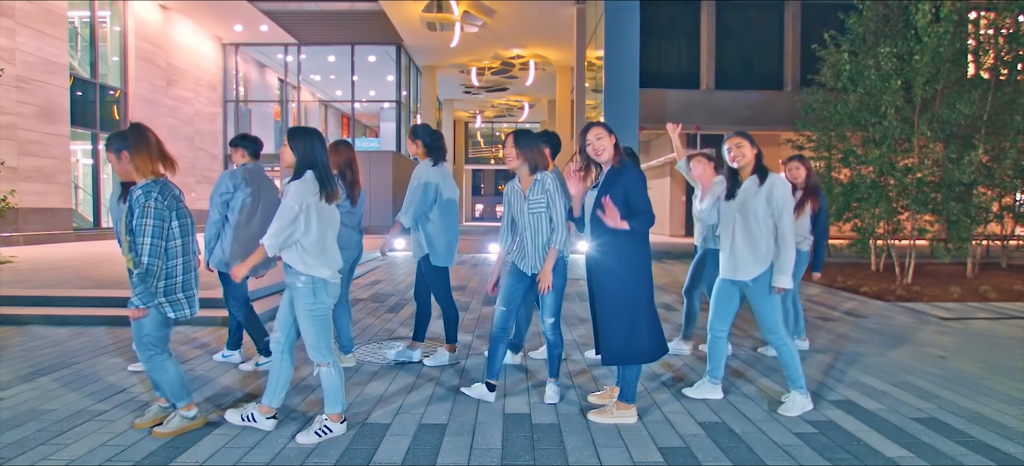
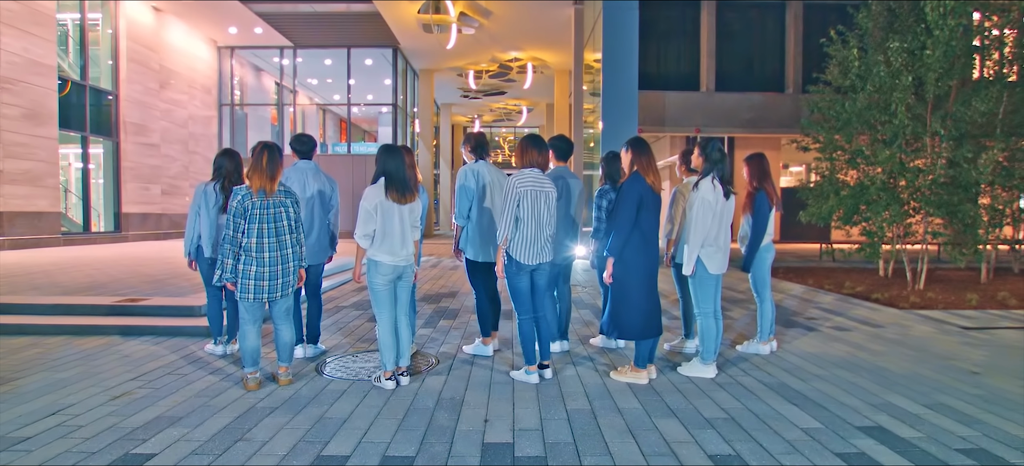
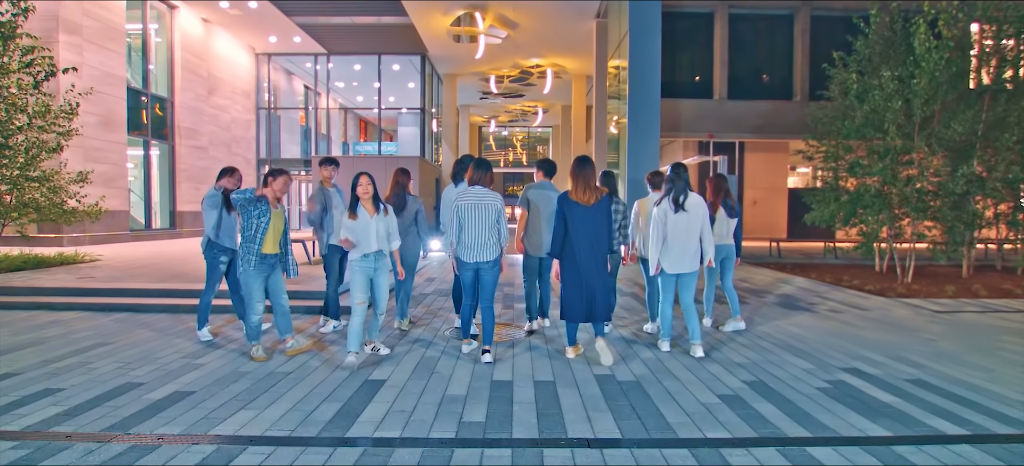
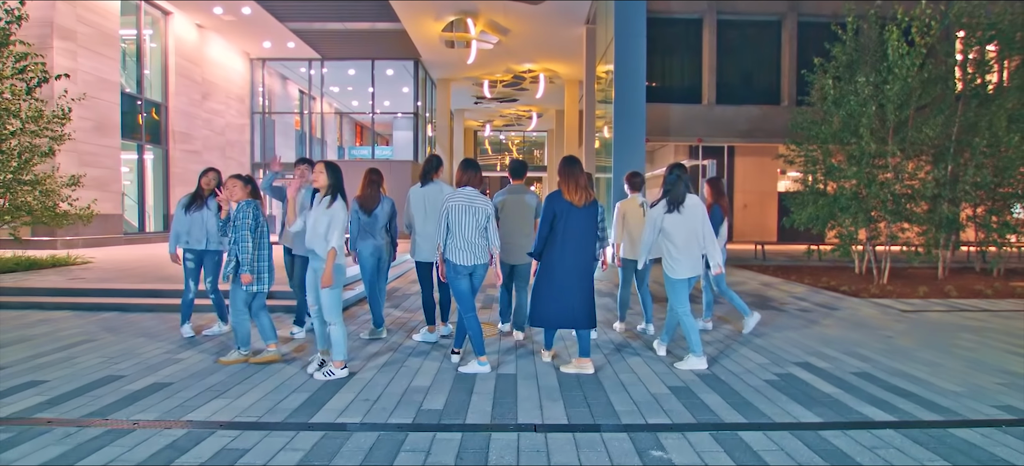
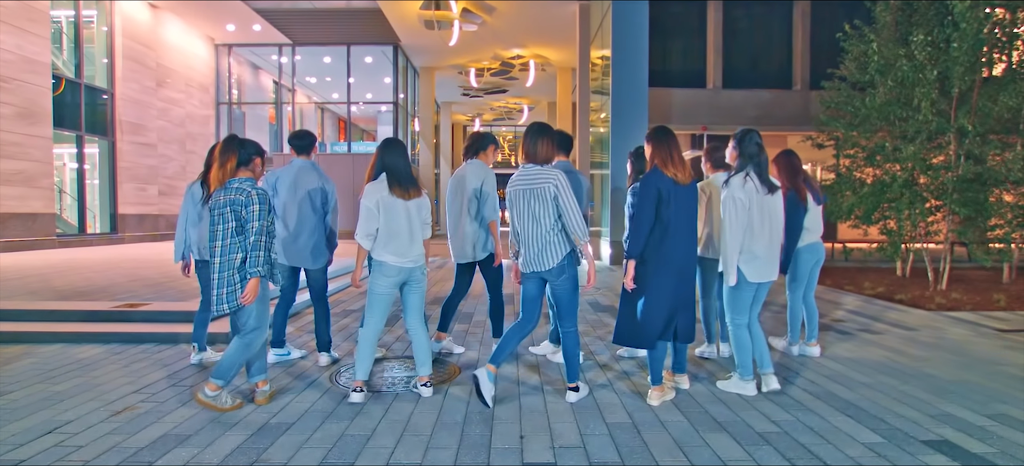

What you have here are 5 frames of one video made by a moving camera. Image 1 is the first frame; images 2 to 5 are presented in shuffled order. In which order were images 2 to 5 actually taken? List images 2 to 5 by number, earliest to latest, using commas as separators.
4, 3, 5, 2
